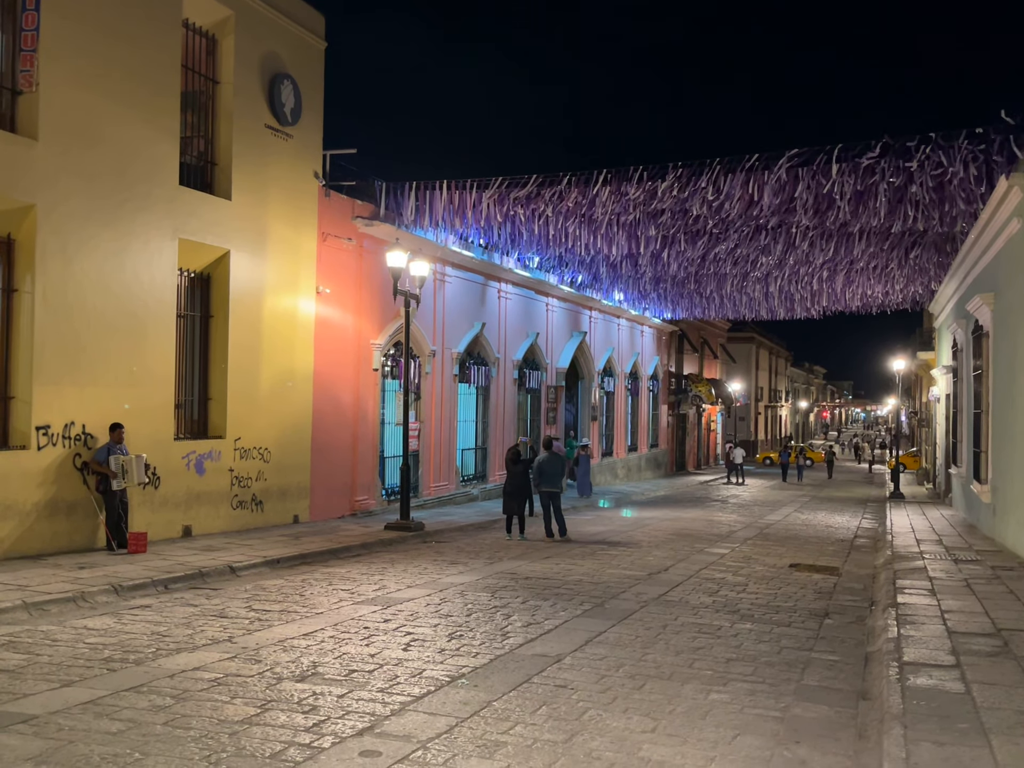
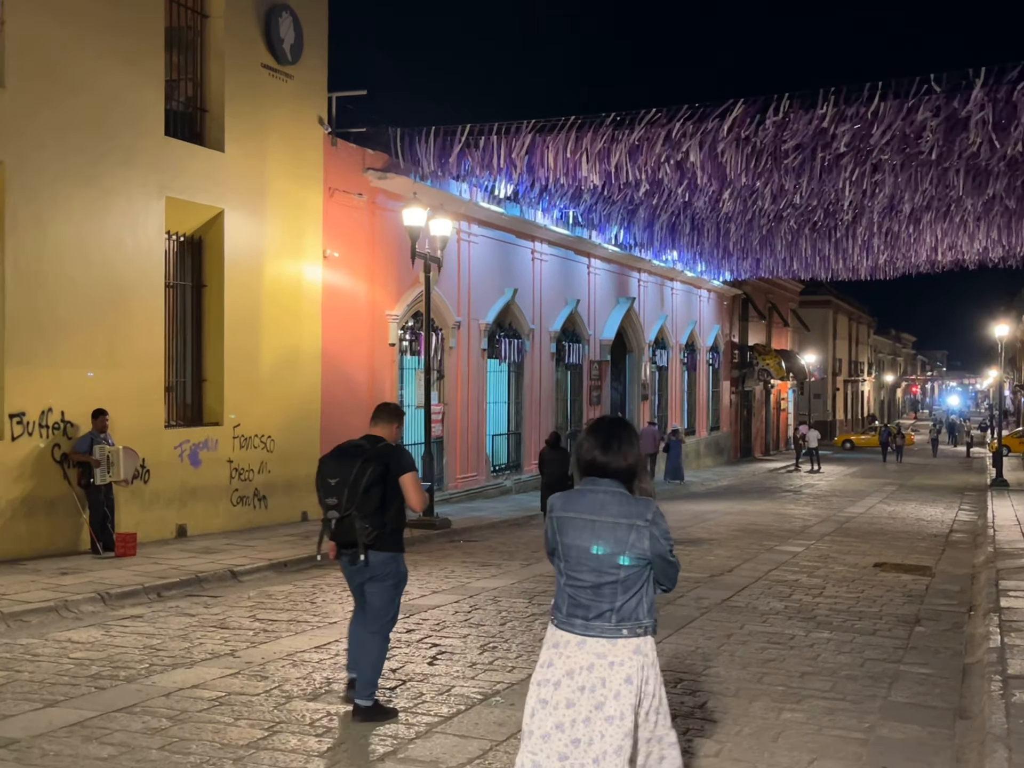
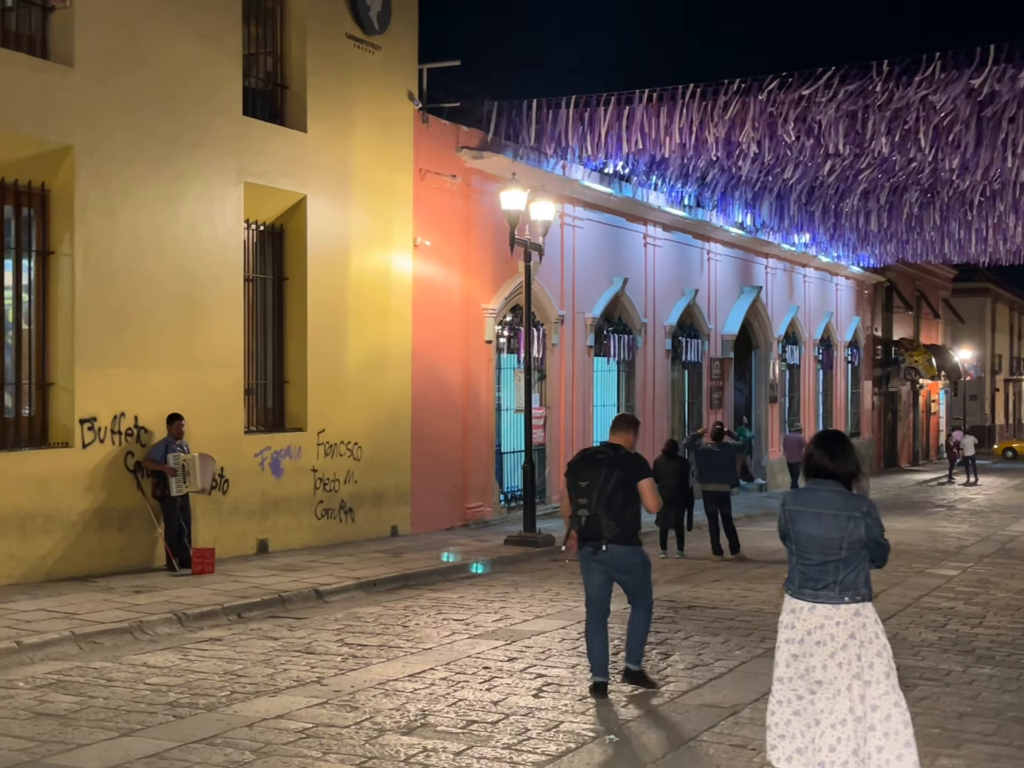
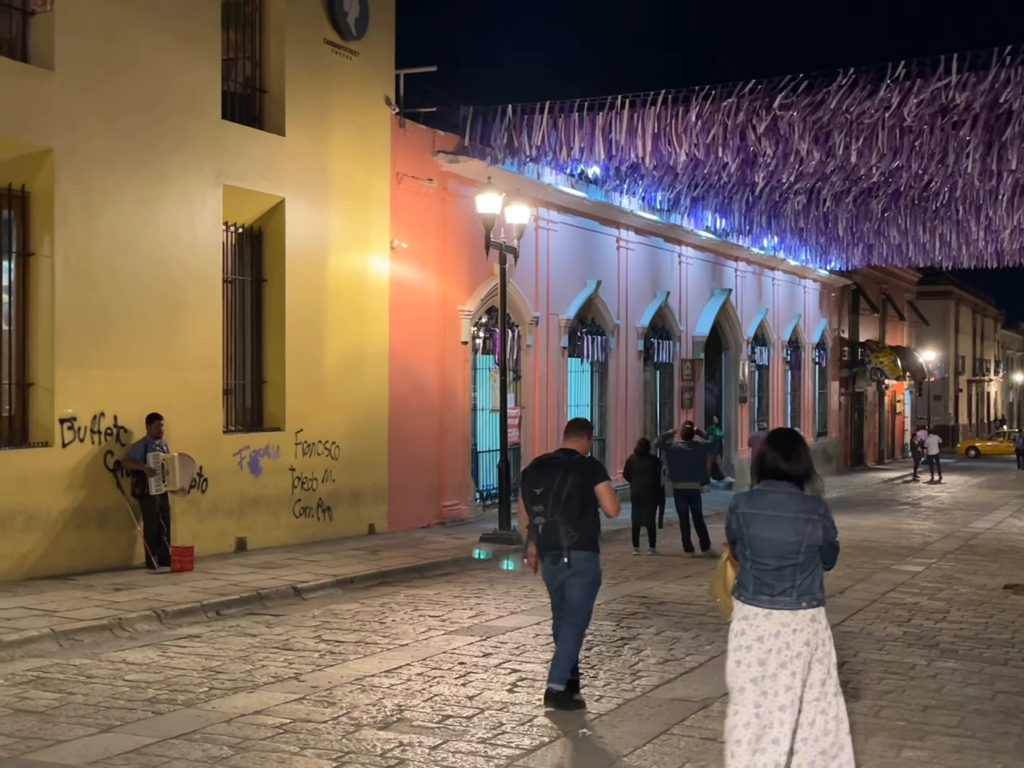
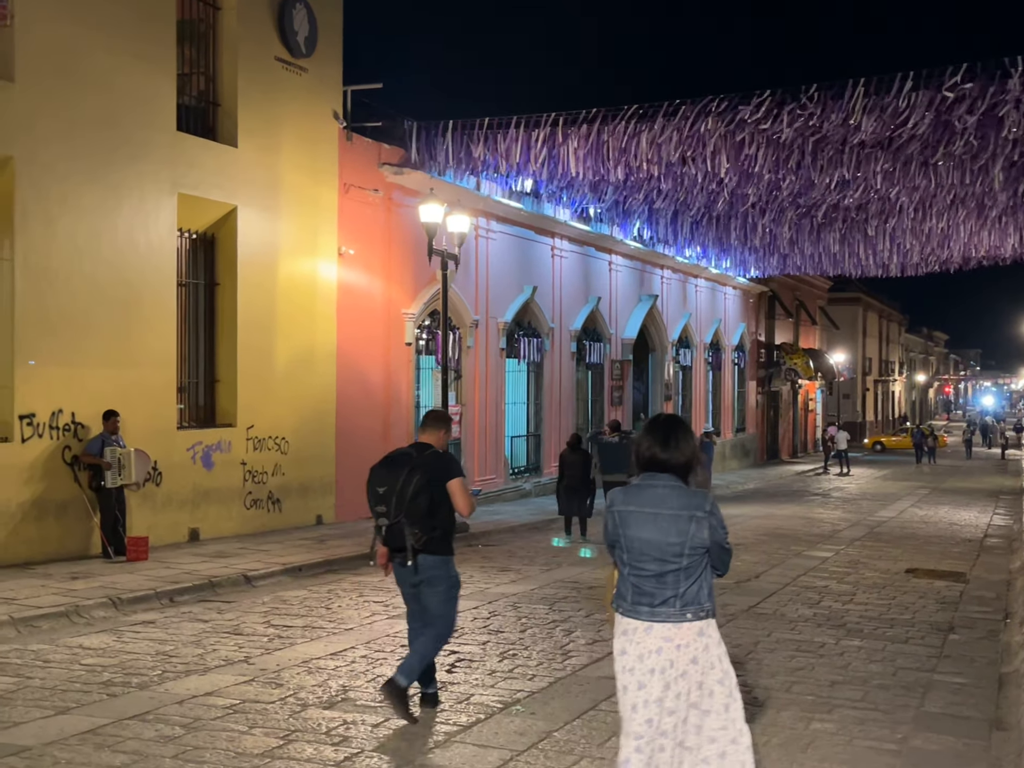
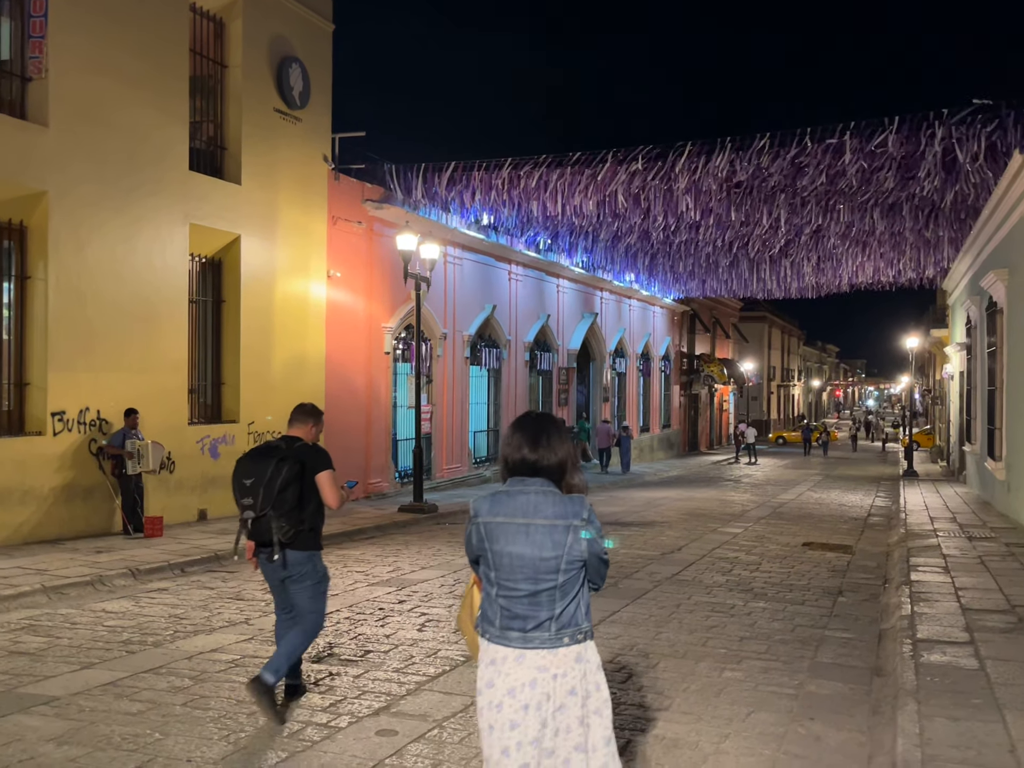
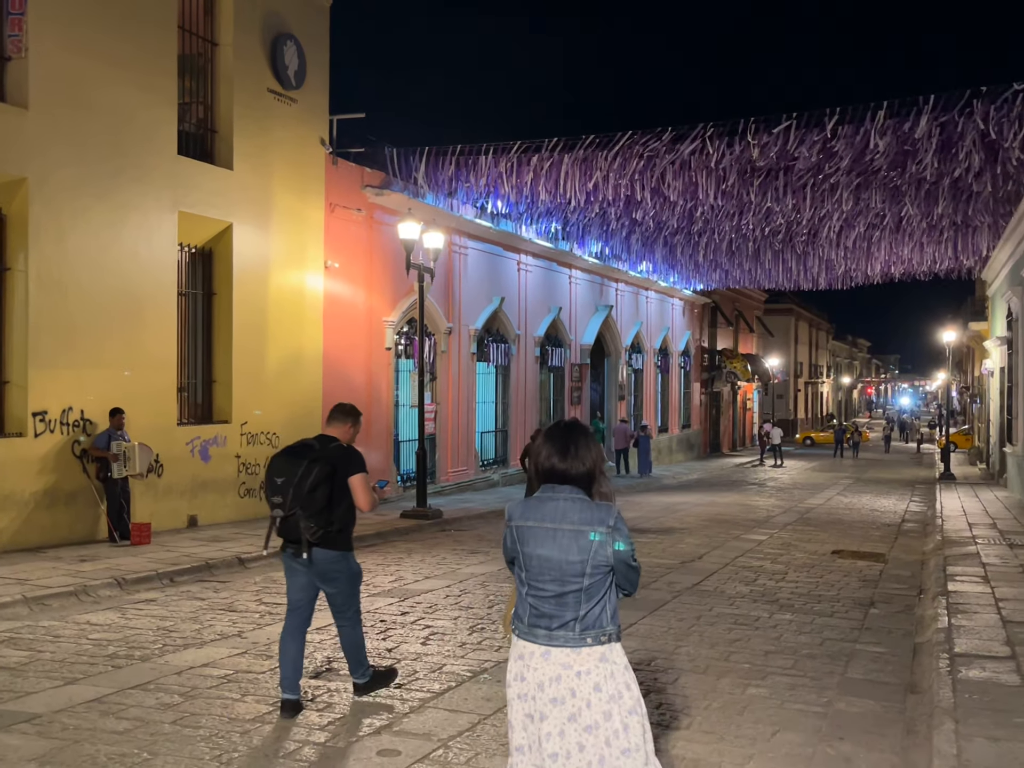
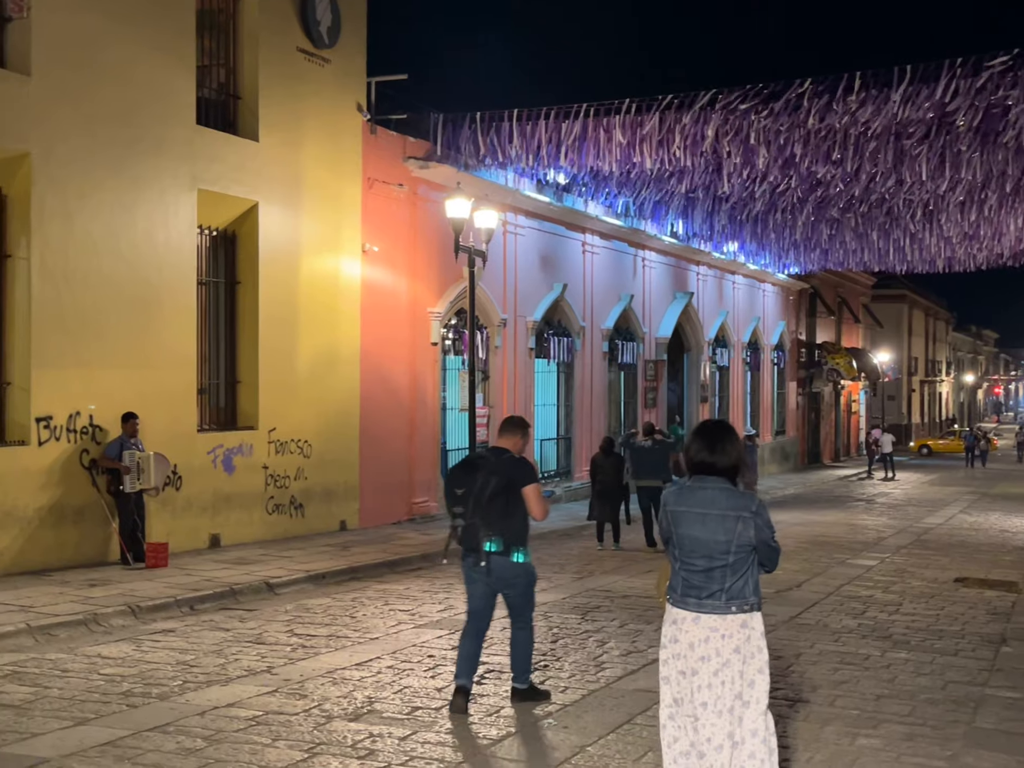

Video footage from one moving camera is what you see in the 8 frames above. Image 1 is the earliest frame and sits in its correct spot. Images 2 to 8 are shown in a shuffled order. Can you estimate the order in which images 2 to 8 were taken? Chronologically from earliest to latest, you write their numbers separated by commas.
6, 7, 2, 5, 8, 4, 3
